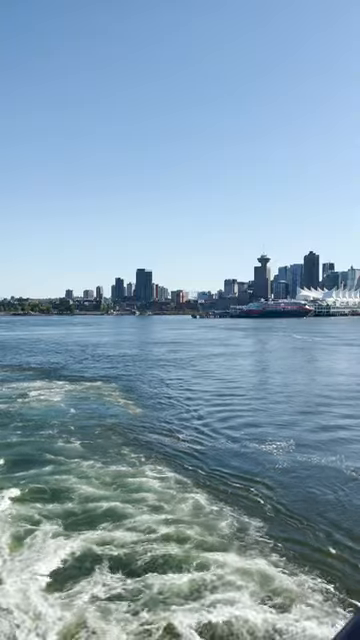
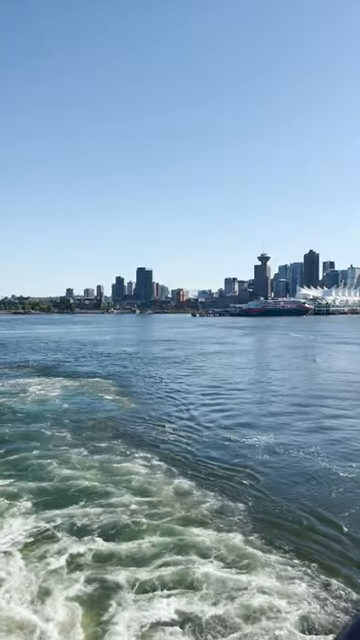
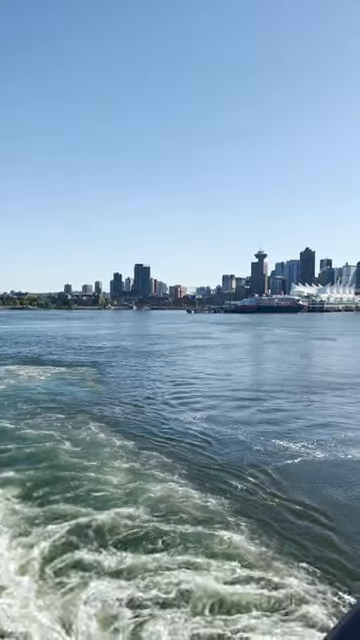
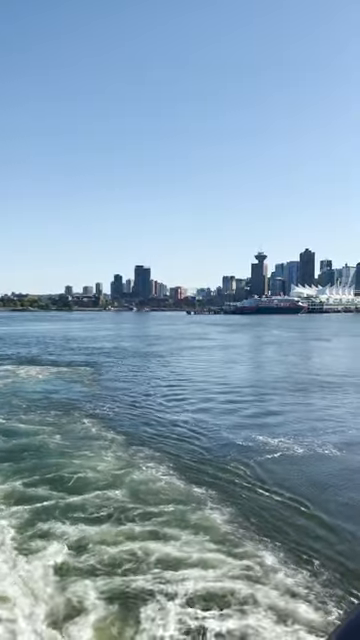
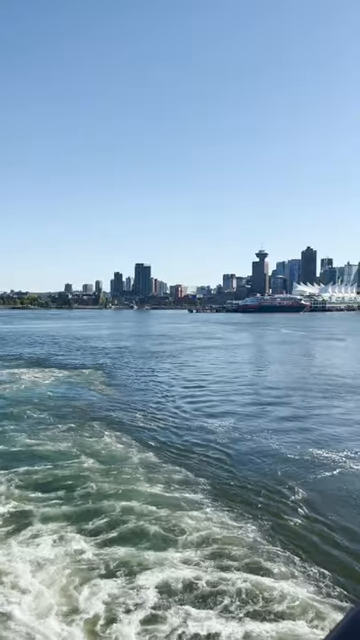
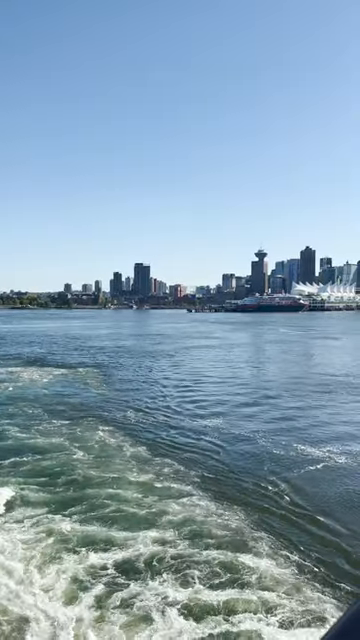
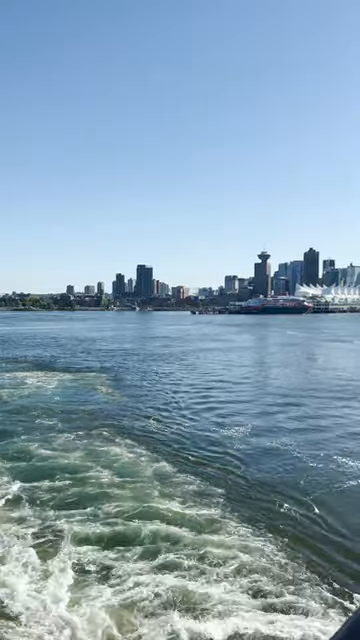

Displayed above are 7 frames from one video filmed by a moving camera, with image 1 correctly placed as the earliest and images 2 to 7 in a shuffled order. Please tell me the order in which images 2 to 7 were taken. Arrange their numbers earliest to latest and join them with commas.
2, 7, 5, 6, 3, 4
